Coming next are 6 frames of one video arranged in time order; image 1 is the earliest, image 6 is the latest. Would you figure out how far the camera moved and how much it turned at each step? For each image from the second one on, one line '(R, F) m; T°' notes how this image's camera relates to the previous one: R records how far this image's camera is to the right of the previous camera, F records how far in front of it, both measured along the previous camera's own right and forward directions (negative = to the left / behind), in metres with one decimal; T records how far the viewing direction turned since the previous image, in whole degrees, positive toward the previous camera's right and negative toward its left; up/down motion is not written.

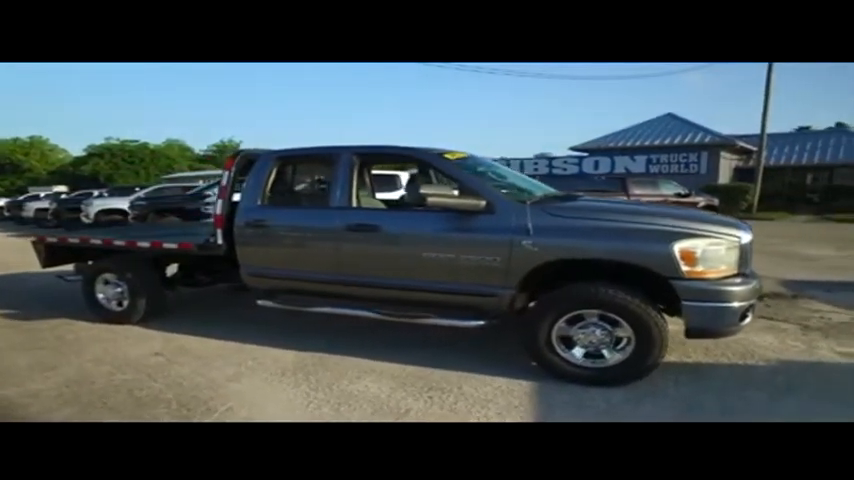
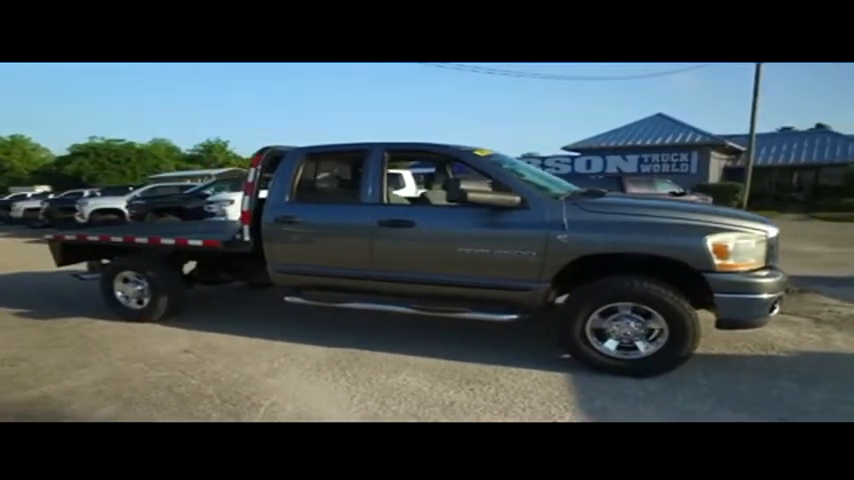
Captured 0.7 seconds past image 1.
(-0.4, -0.1) m; +2°
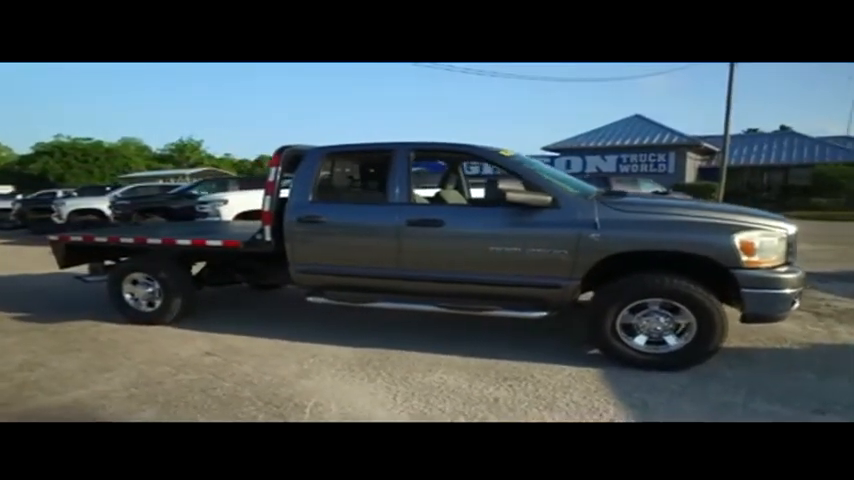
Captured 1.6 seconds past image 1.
(-0.5, 0.0) m; +3°
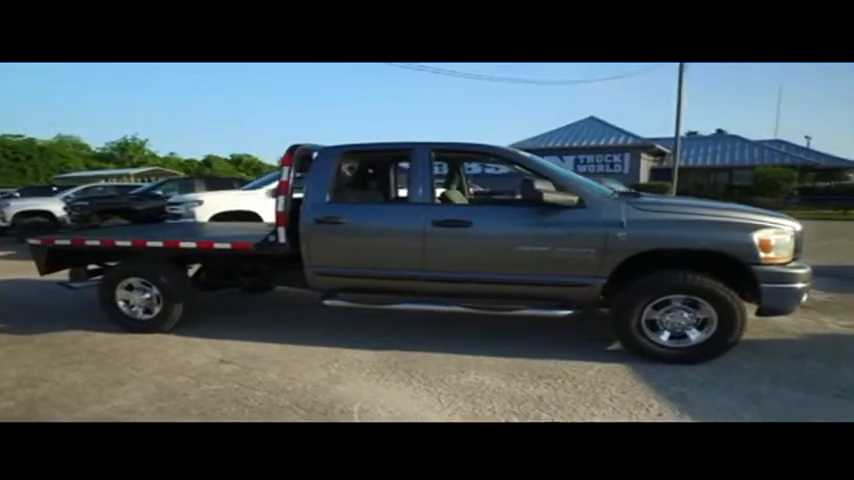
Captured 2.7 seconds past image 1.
(-0.6, +0.1) m; +6°
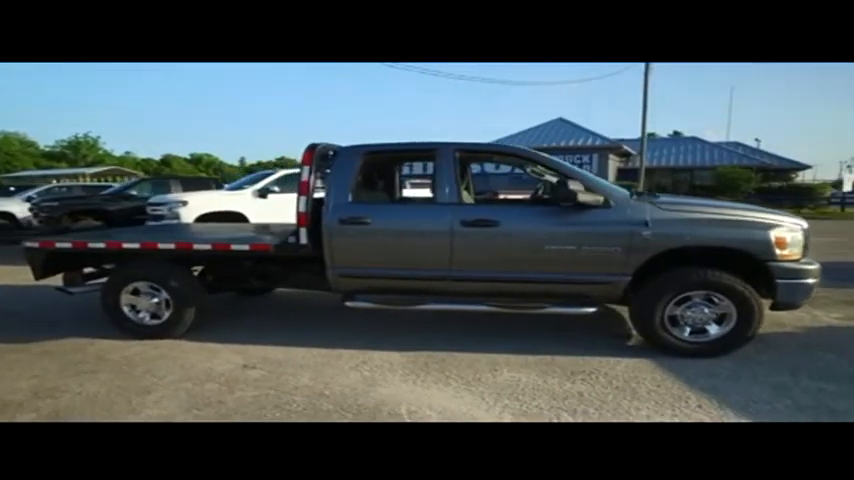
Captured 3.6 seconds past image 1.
(-0.6, 0.0) m; +4°
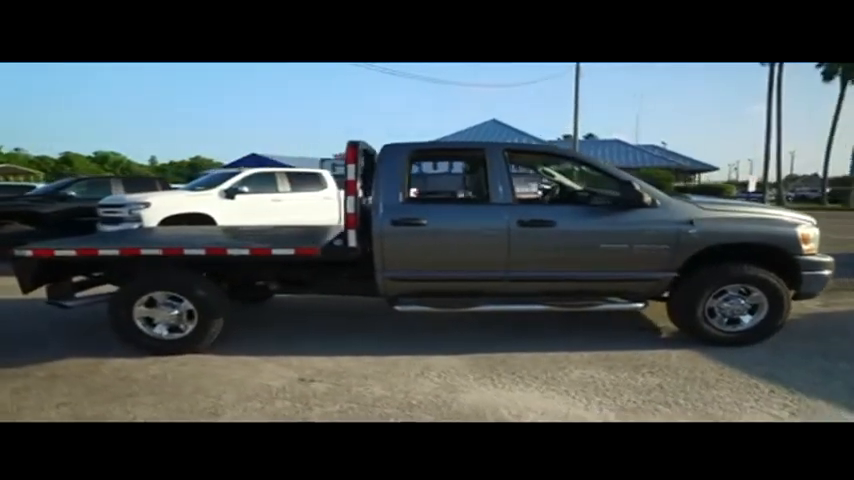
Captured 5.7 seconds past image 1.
(-1.2, +0.2) m; +10°
